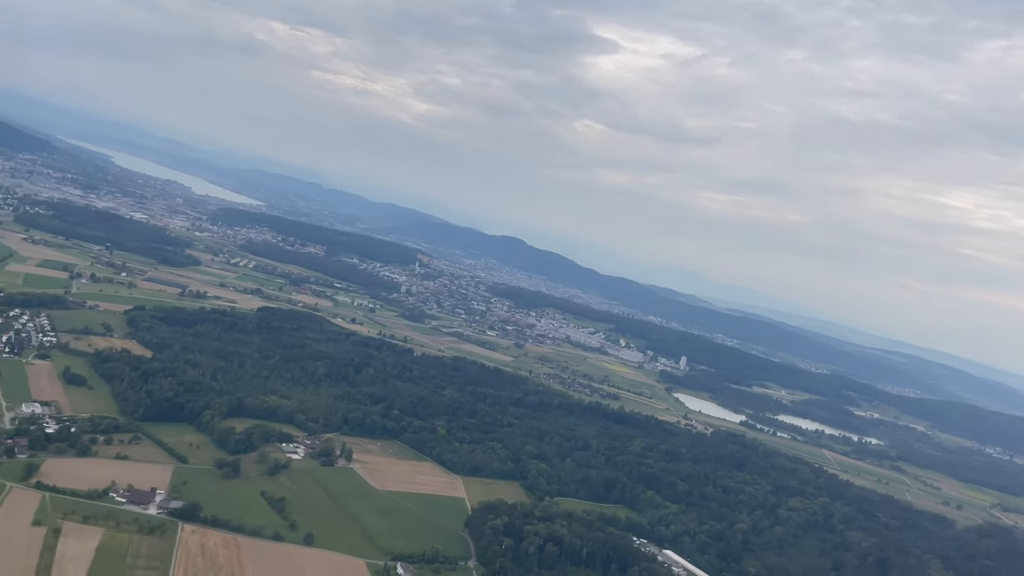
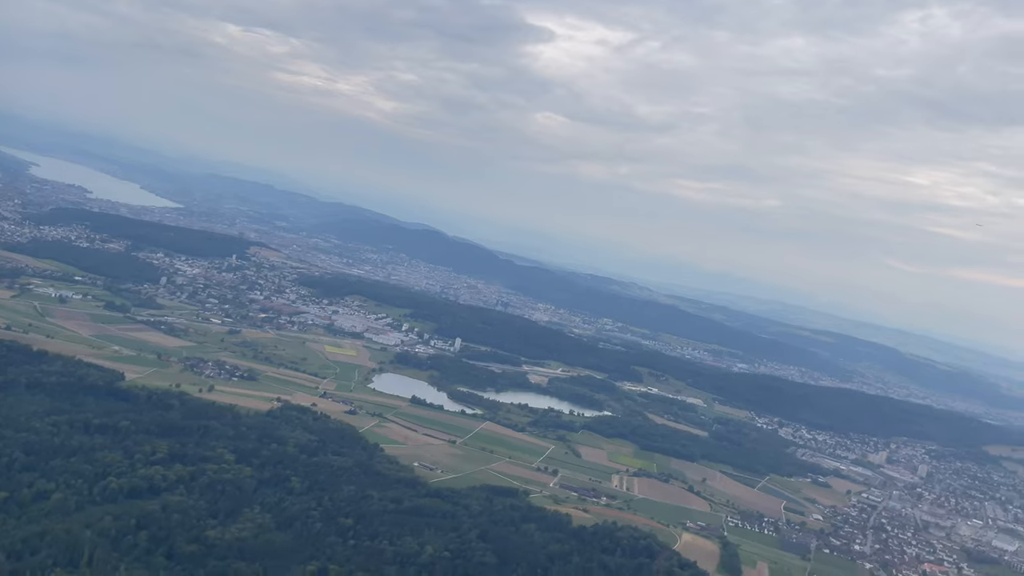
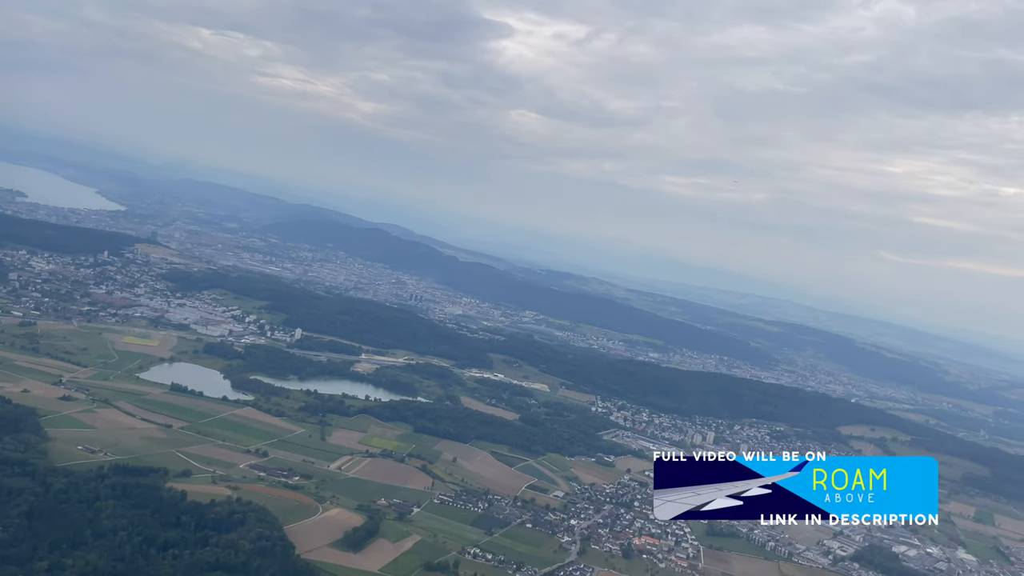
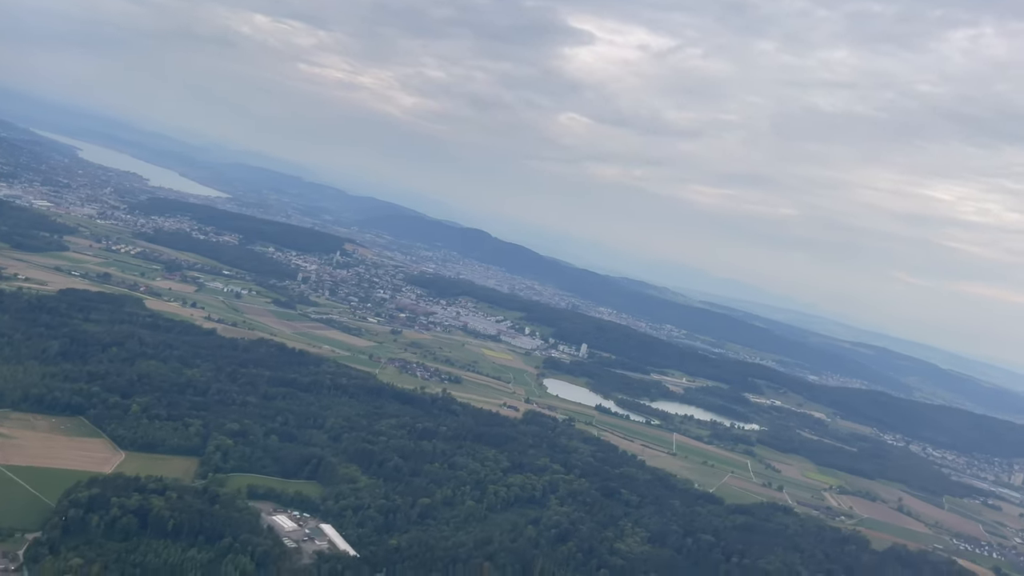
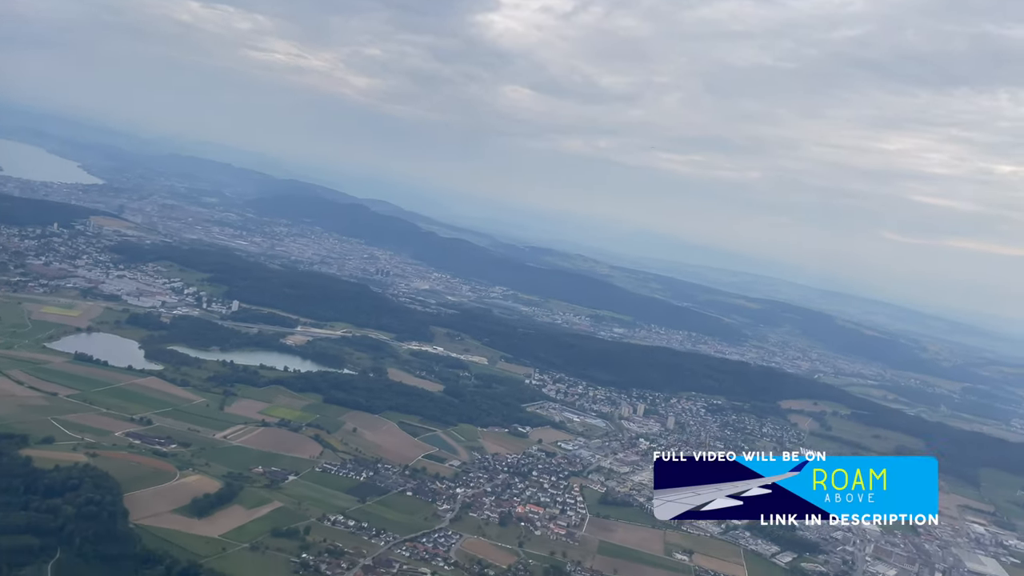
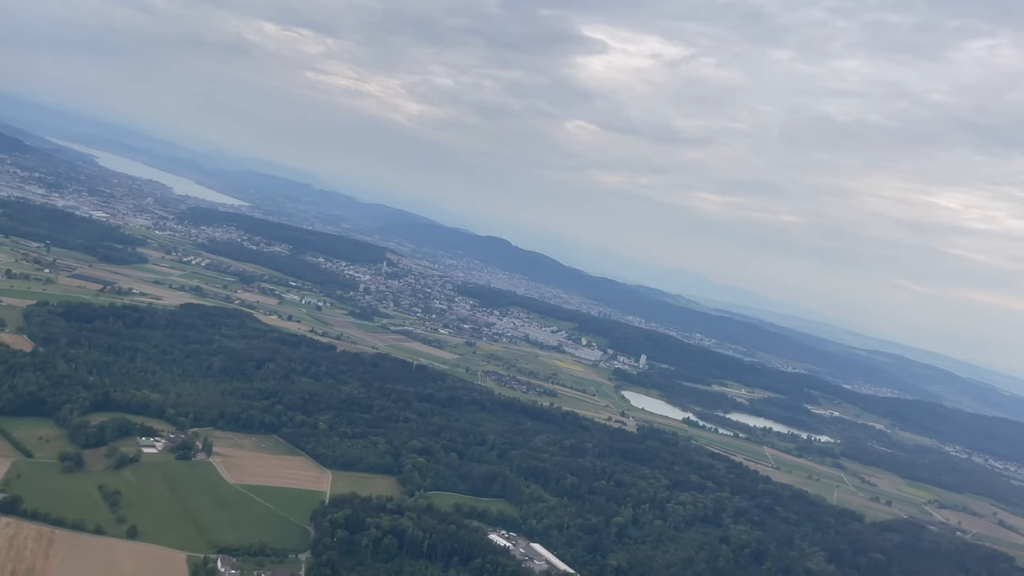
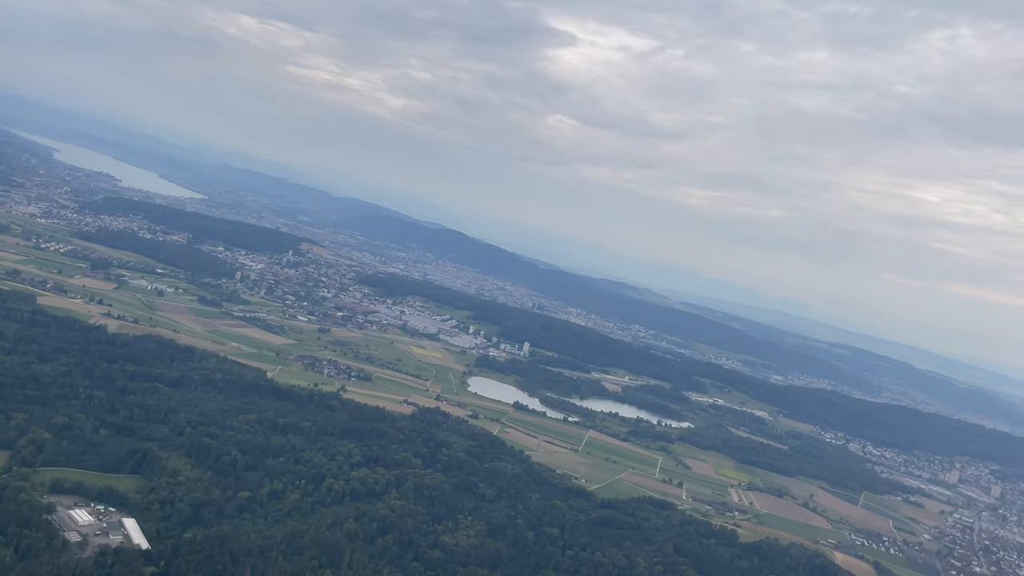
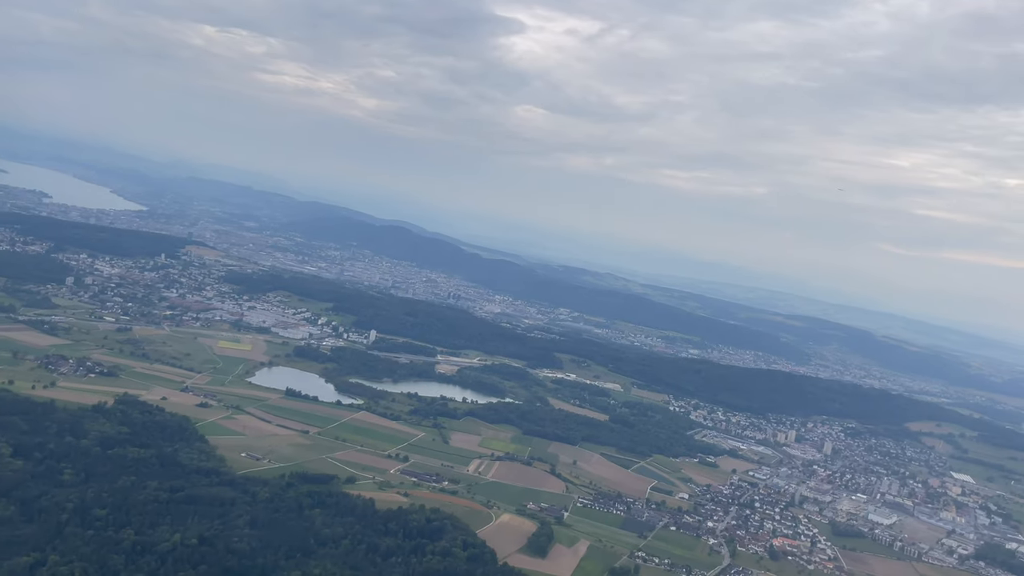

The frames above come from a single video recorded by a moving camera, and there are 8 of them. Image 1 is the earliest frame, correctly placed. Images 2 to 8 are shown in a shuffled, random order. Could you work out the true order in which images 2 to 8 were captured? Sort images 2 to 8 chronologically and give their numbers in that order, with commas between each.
6, 4, 7, 2, 8, 3, 5
